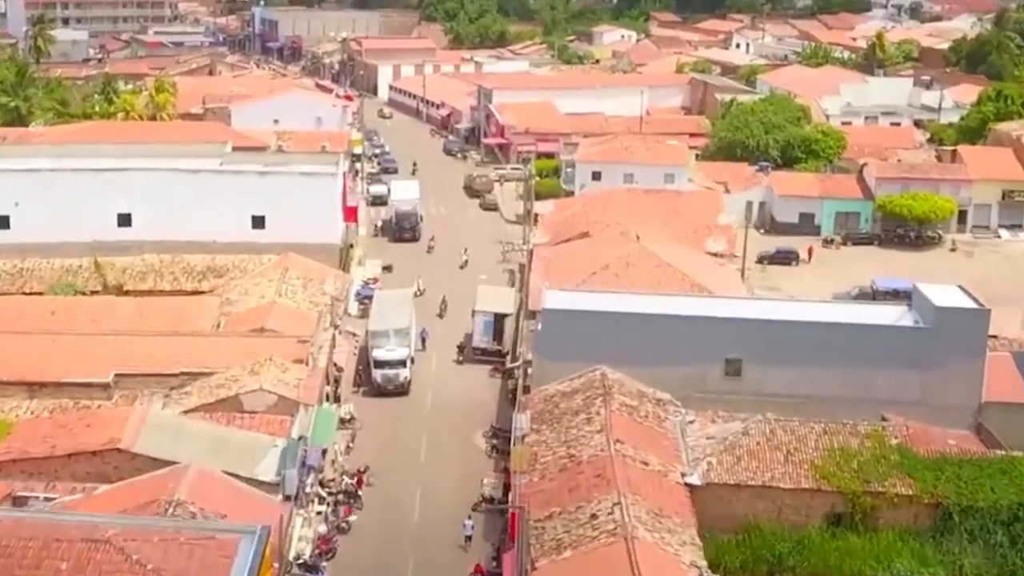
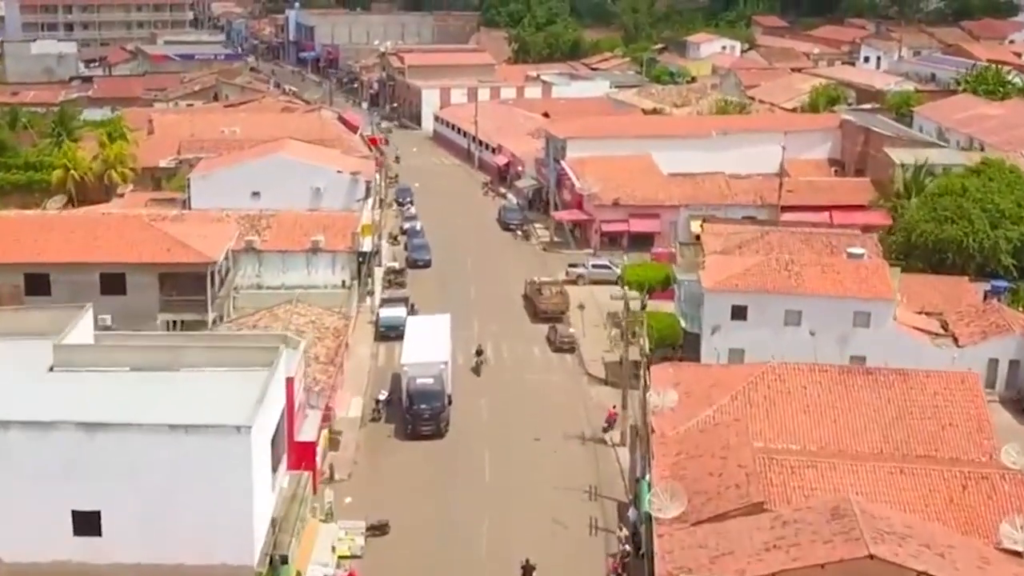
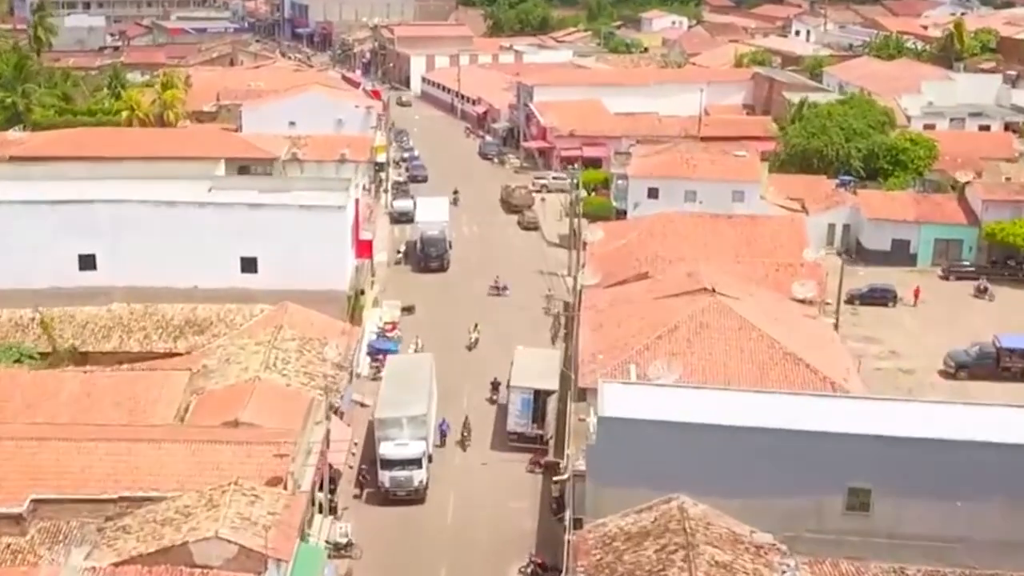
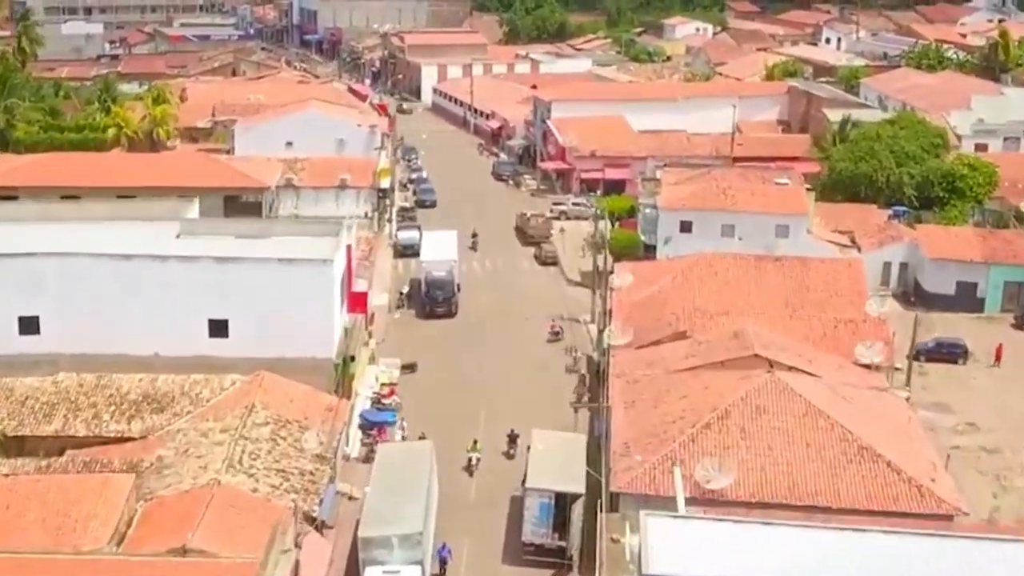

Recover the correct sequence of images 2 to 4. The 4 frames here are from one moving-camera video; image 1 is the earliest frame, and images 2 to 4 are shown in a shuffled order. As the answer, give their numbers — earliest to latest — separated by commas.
3, 4, 2
